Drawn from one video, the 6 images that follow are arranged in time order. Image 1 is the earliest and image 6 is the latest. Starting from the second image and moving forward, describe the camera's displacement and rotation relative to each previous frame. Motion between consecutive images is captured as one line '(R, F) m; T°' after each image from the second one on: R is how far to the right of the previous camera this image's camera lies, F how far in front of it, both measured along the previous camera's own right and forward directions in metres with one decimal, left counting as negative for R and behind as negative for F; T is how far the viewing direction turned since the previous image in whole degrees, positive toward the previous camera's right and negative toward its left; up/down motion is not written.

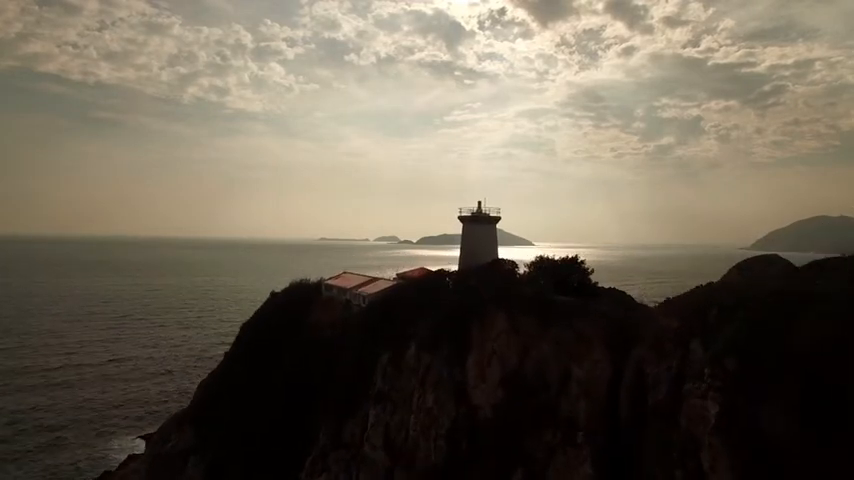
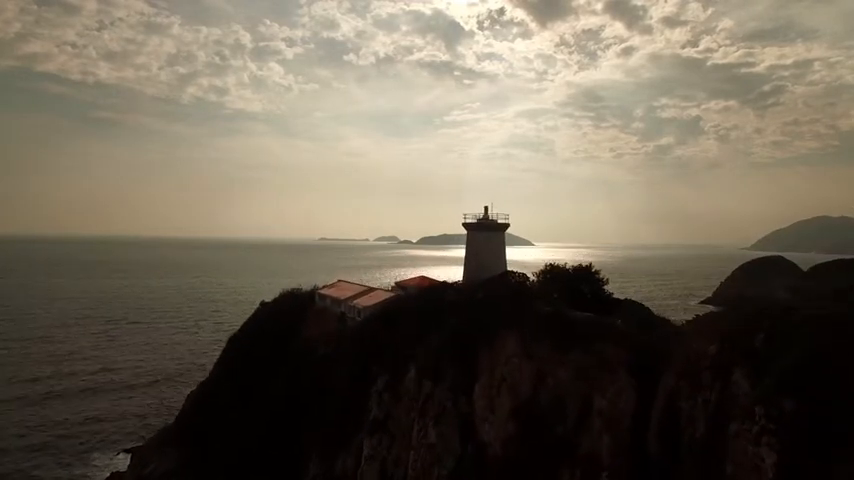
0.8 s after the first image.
(-0.5, +0.5) m; 0°
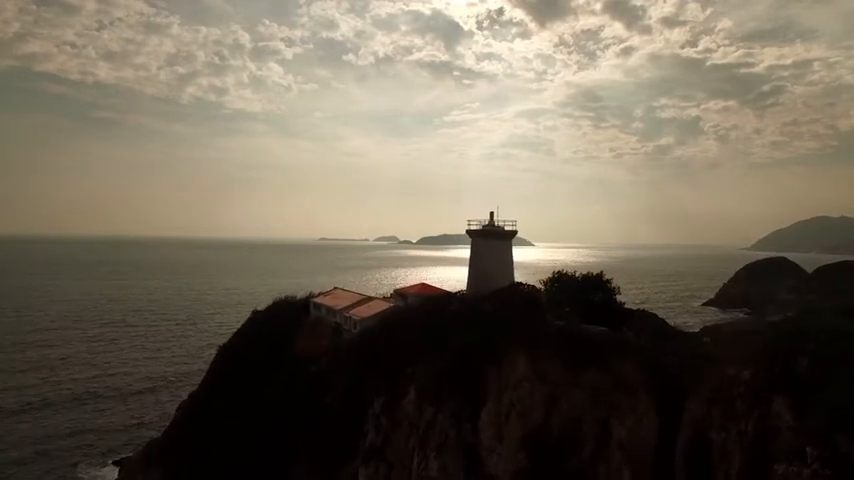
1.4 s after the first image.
(-0.5, +0.3) m; 0°
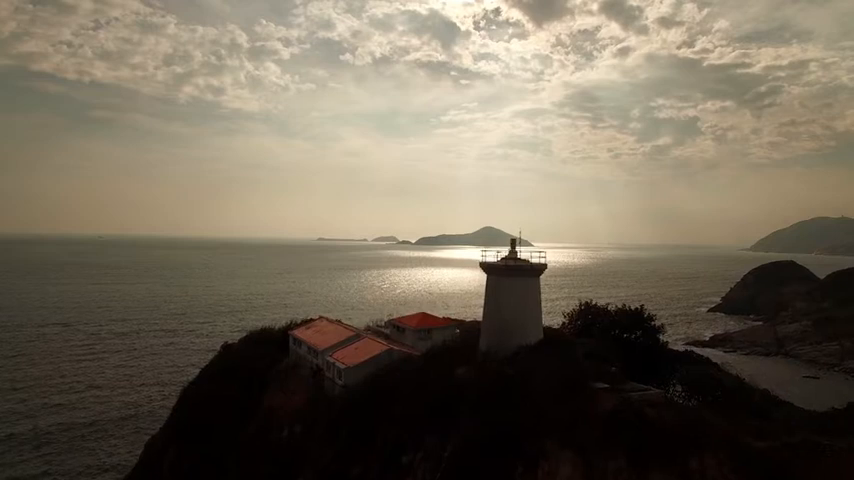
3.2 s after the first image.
(-1.6, +1.1) m; 0°
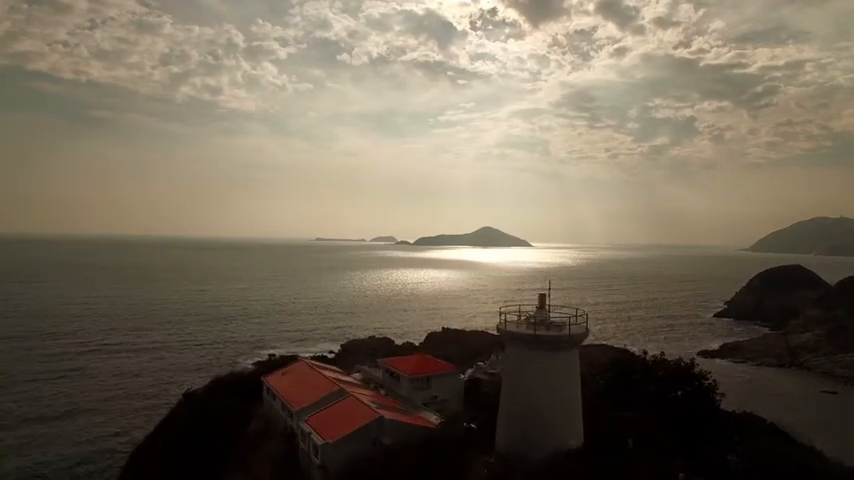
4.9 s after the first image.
(0.0, +2.6) m; 0°
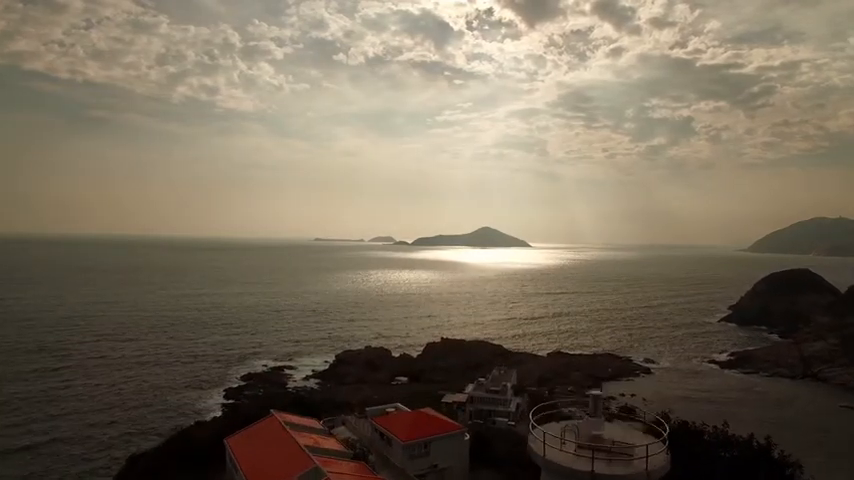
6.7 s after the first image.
(0.0, +2.5) m; 0°
